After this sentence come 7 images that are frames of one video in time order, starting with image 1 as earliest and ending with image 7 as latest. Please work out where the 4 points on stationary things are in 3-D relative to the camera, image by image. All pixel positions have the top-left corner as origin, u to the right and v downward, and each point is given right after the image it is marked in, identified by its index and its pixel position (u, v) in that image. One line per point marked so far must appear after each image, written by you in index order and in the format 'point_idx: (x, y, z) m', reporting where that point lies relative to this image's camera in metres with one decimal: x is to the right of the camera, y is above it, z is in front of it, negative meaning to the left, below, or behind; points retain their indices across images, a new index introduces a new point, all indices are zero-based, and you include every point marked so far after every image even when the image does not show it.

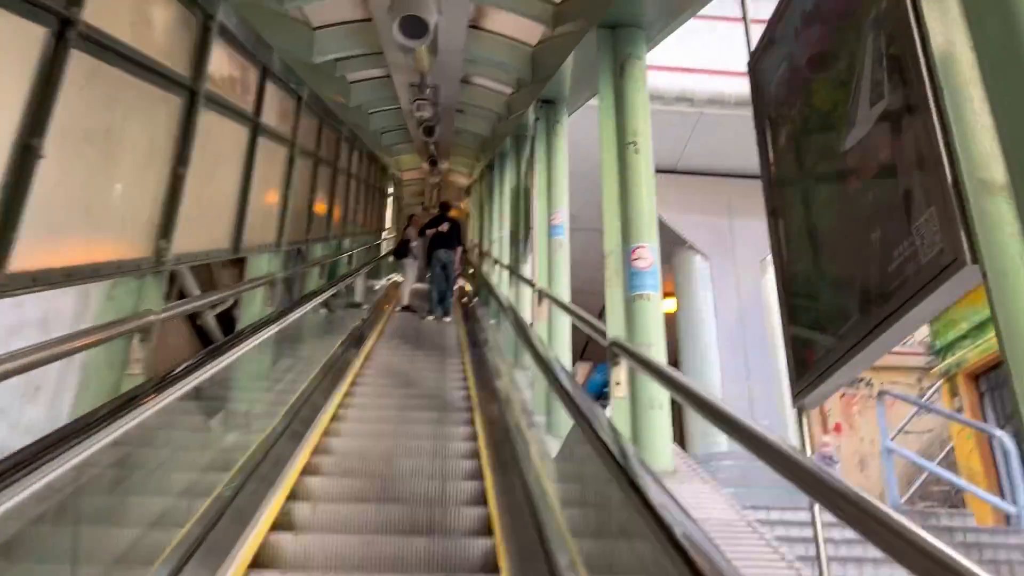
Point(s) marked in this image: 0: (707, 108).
0: (+1.7, +1.5, +7.4) m
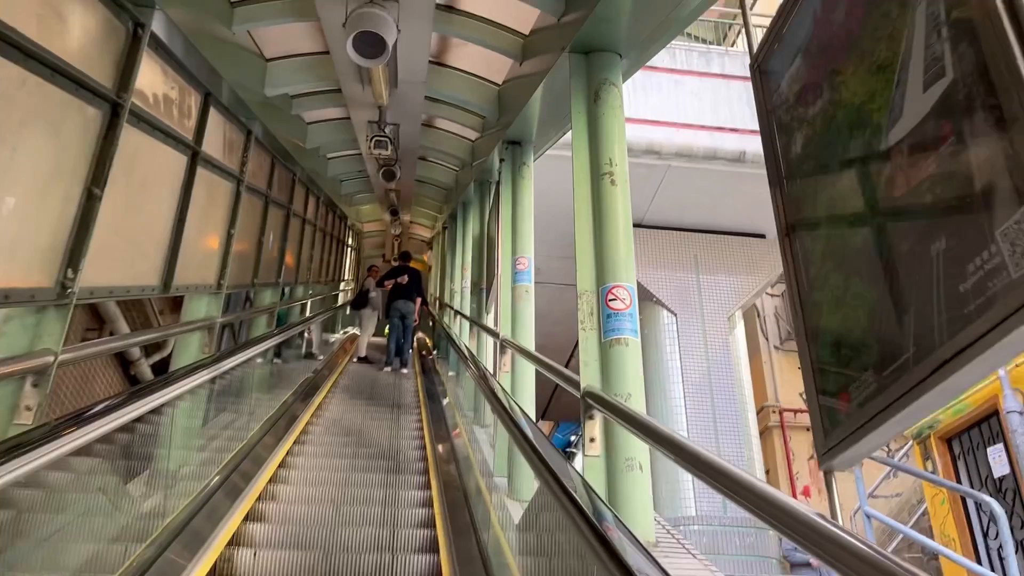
0: (+1.4, +1.1, +7.3) m
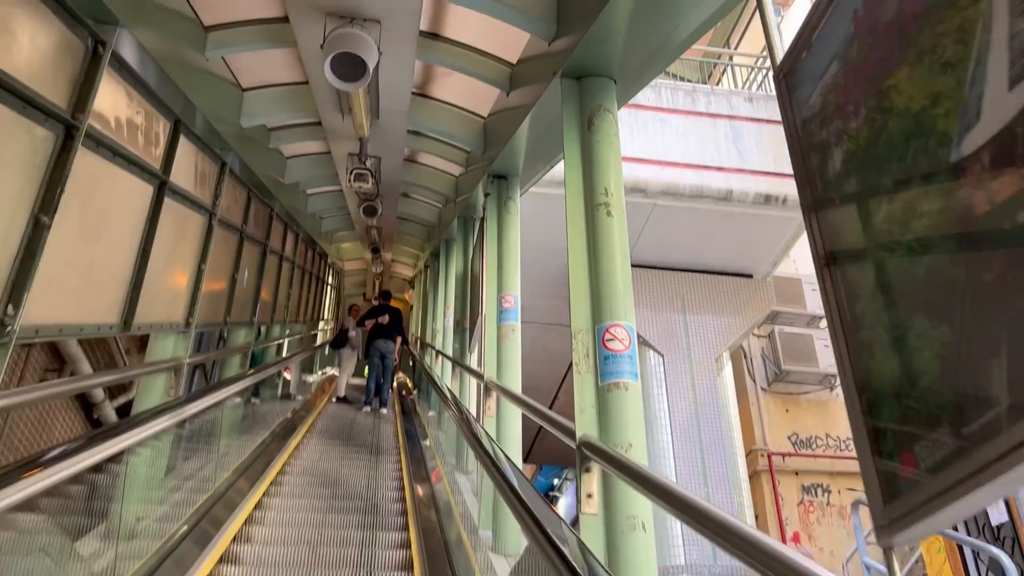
0: (+1.2, +0.7, +7.2) m
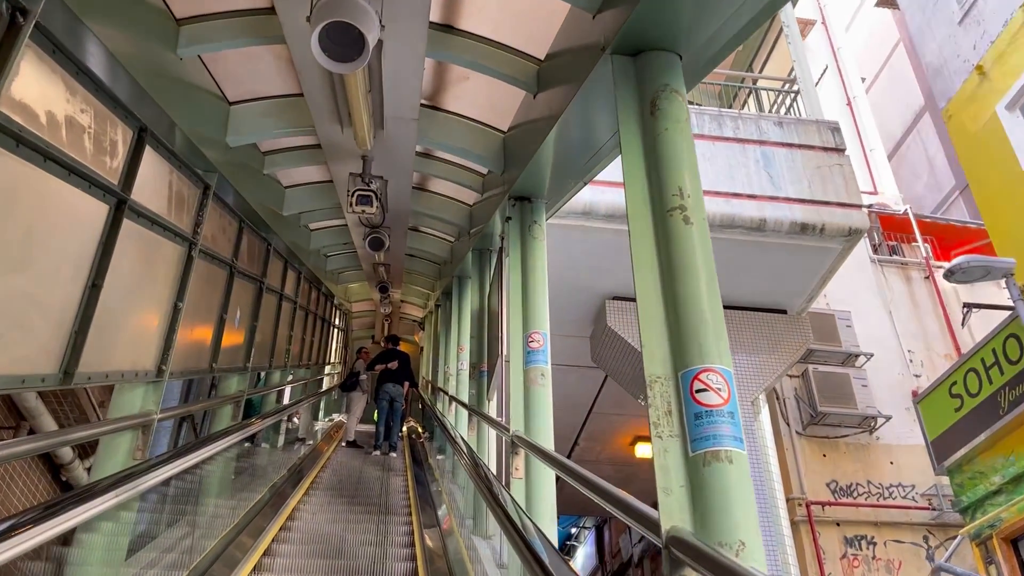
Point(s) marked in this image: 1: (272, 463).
0: (+1.4, +0.5, +6.7) m
1: (-1.7, -1.3, +6.2) m
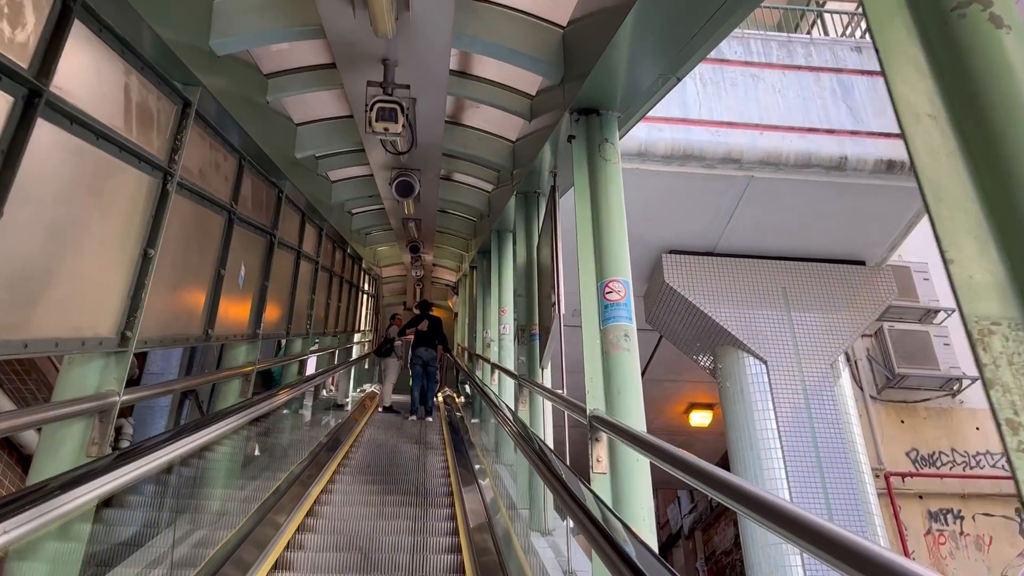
0: (+1.7, +0.8, +5.9) m
1: (-1.4, -1.0, +5.5) m
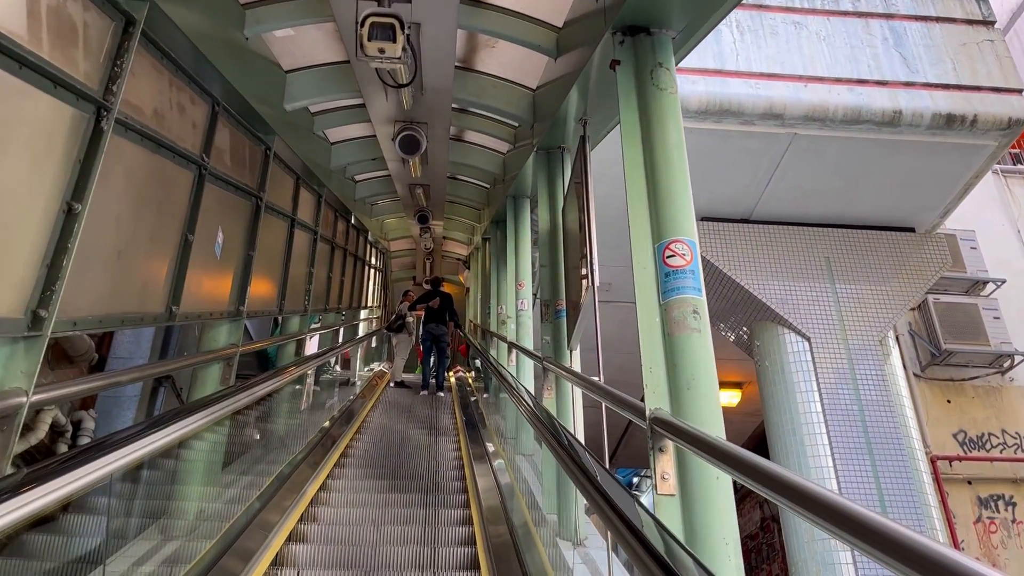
0: (+1.8, +1.0, +5.3) m
1: (-1.3, -0.8, +5.0) m
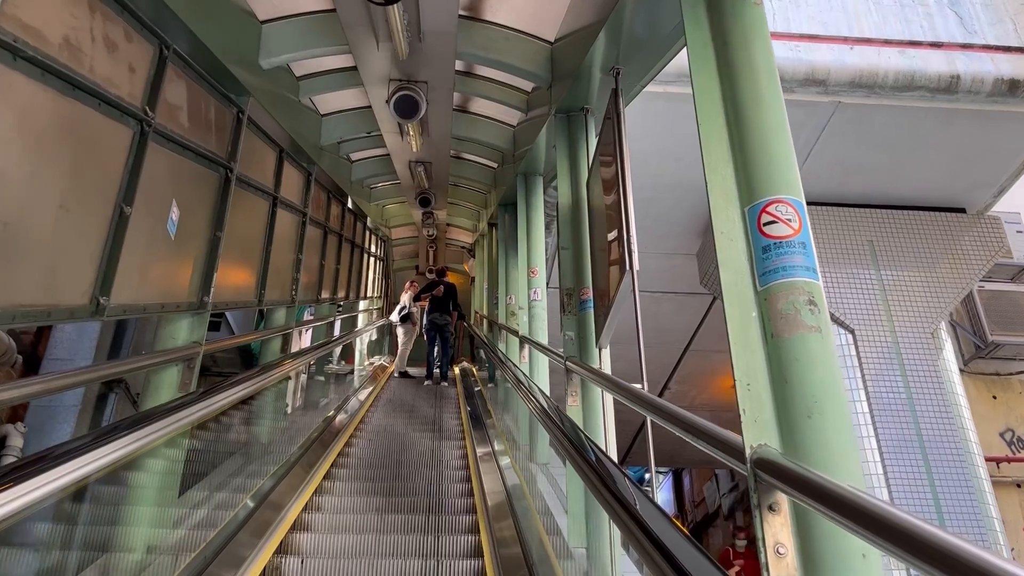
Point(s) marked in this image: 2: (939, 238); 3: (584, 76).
0: (+1.8, +1.1, +4.7) m
1: (-1.2, -0.8, +4.5) m
2: (+2.8, +0.3, +5.7) m
3: (+0.3, +0.7, +3.2) m
